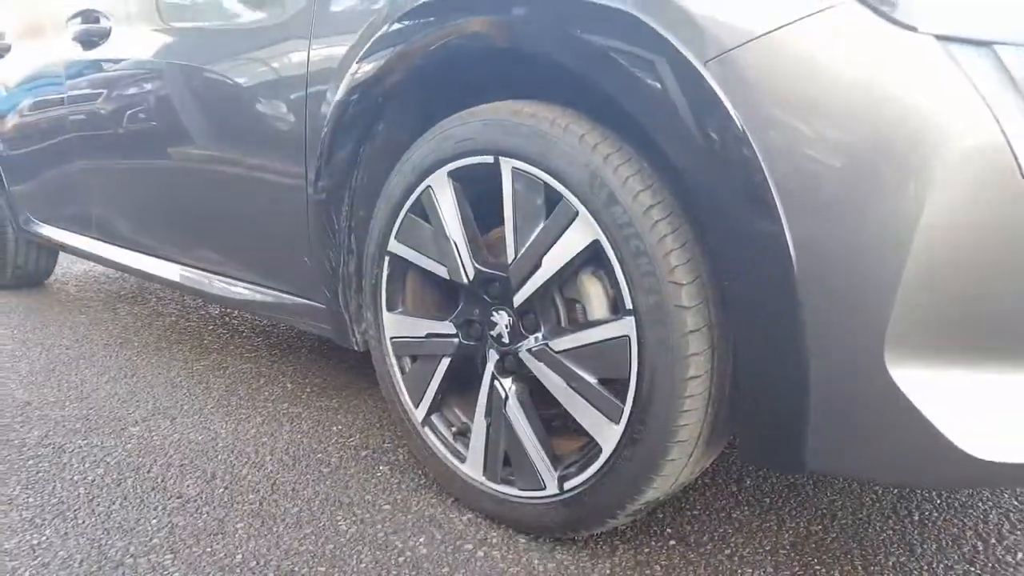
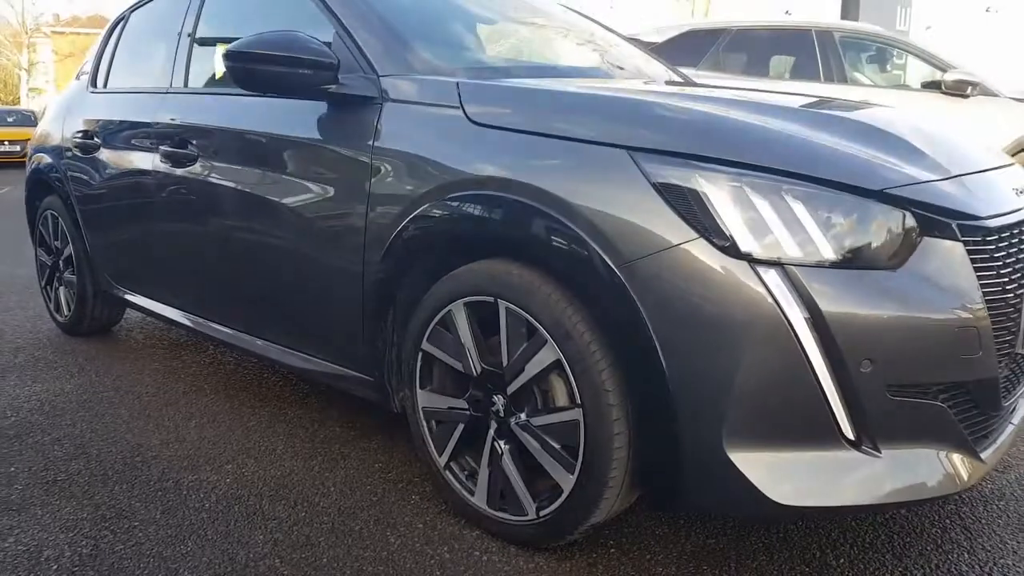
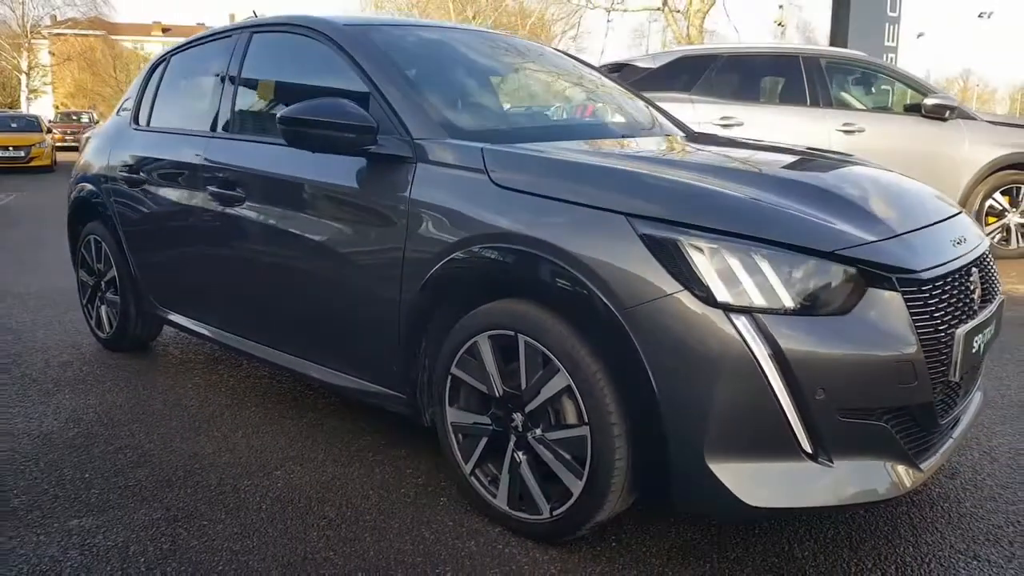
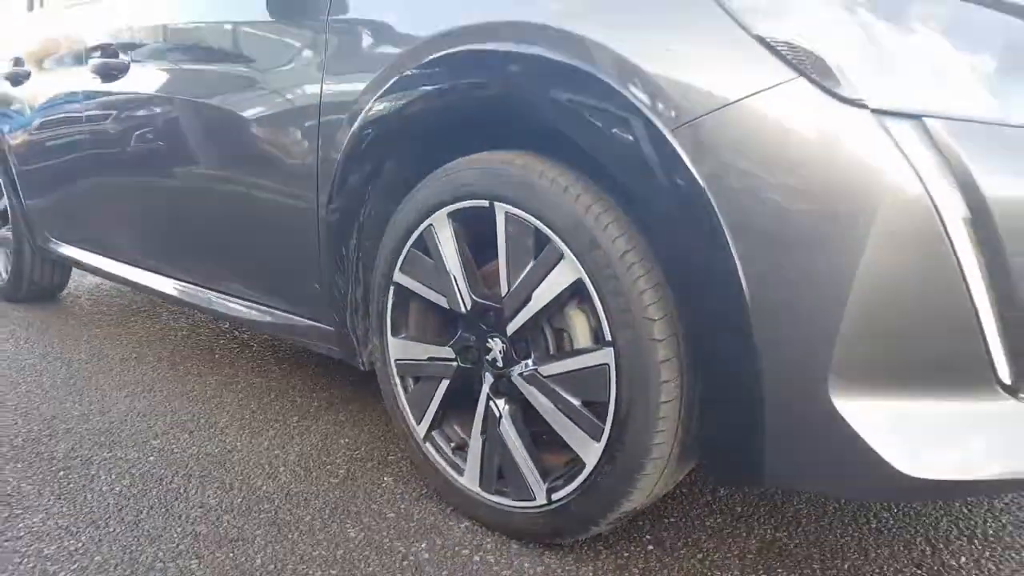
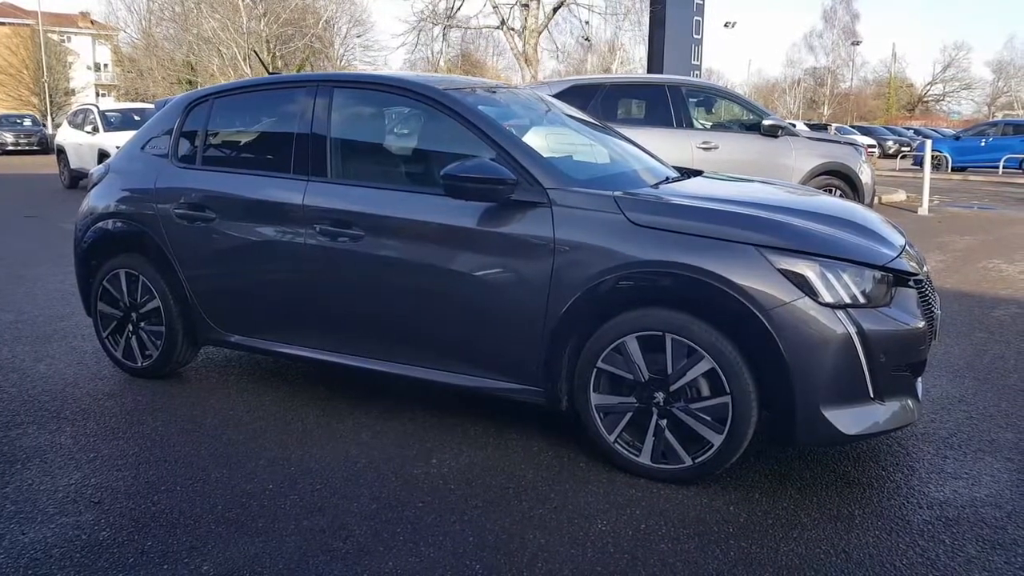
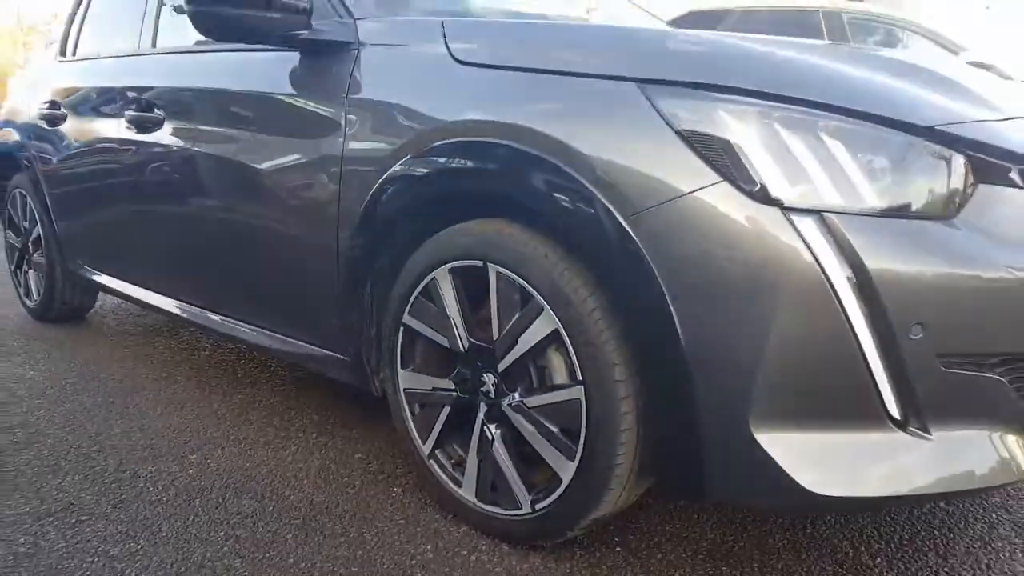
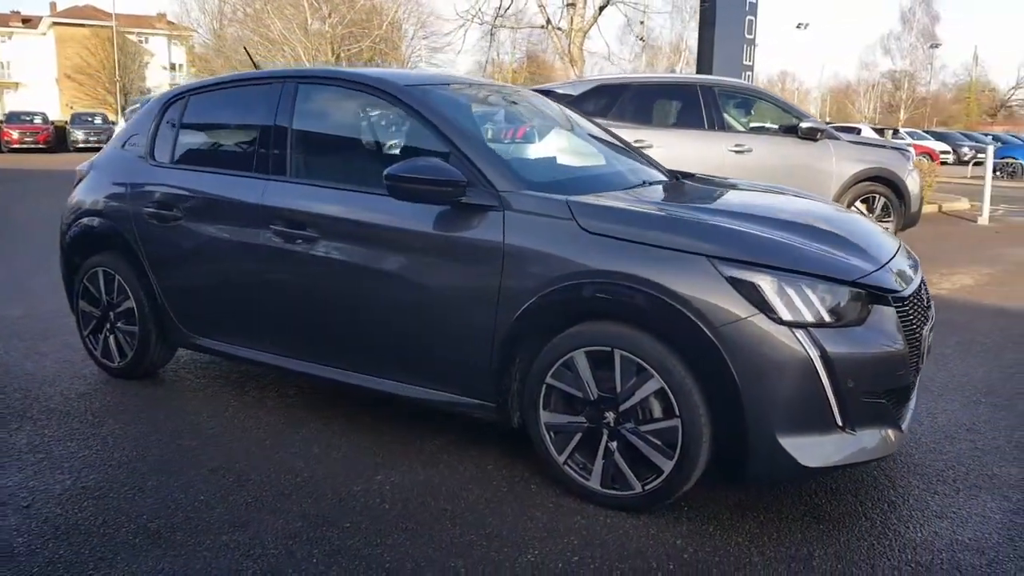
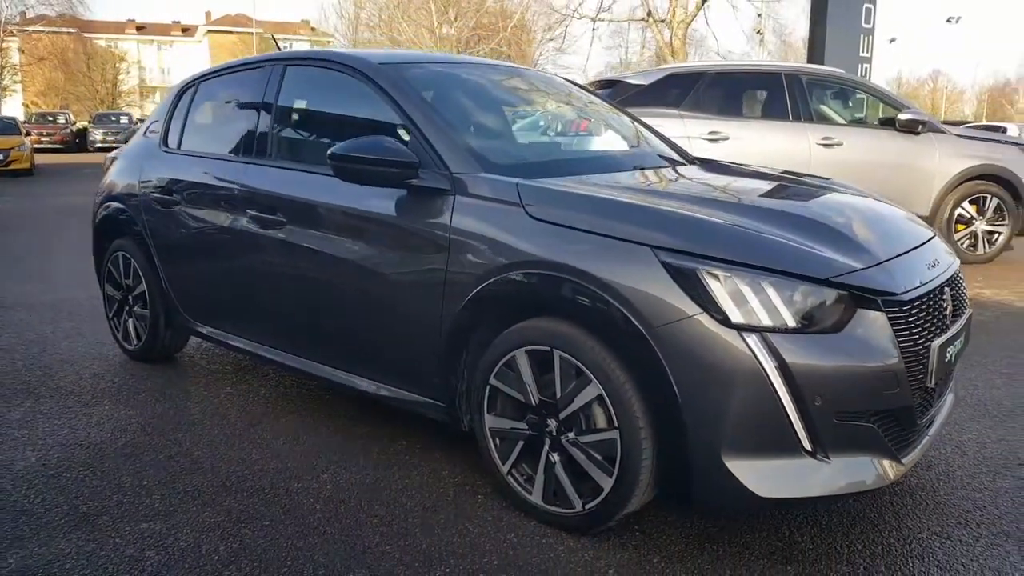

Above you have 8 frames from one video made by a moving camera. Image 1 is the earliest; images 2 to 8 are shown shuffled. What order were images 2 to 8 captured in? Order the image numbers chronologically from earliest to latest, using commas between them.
4, 6, 2, 3, 8, 7, 5
